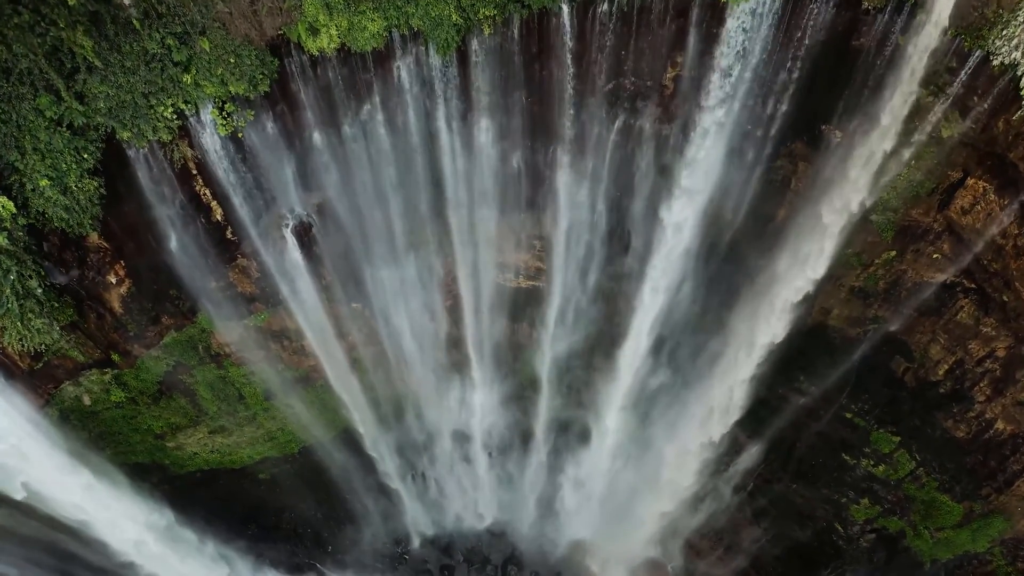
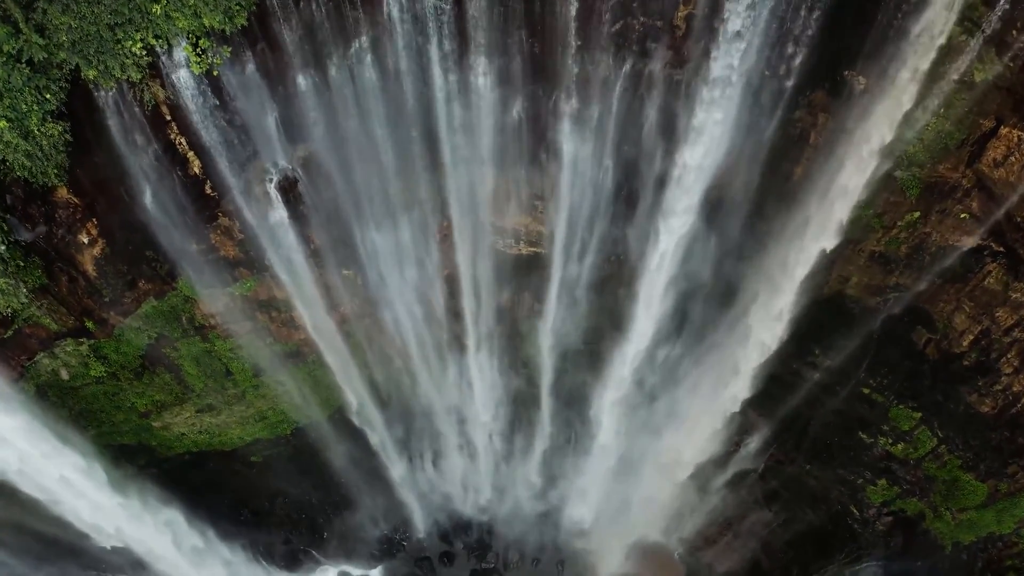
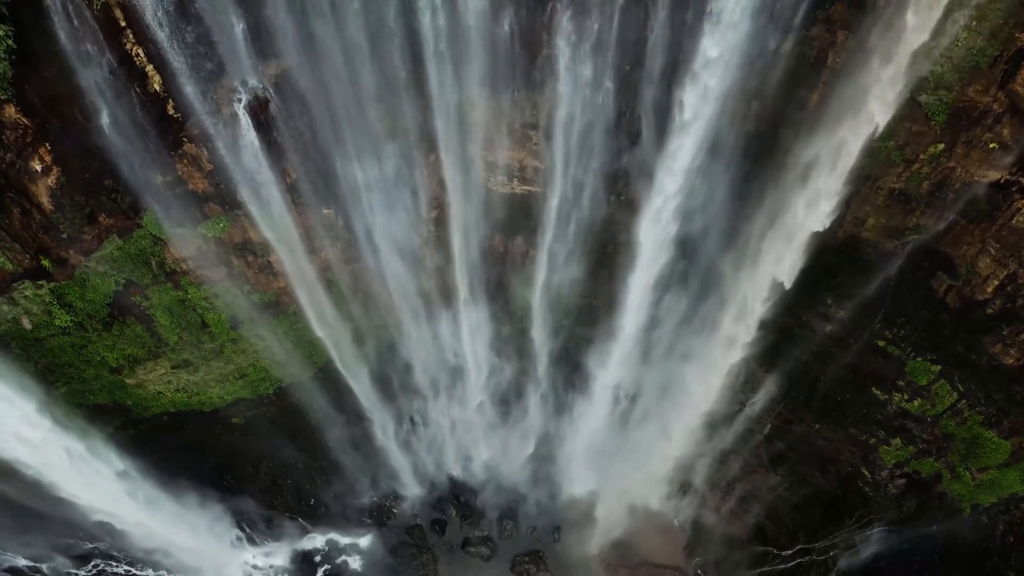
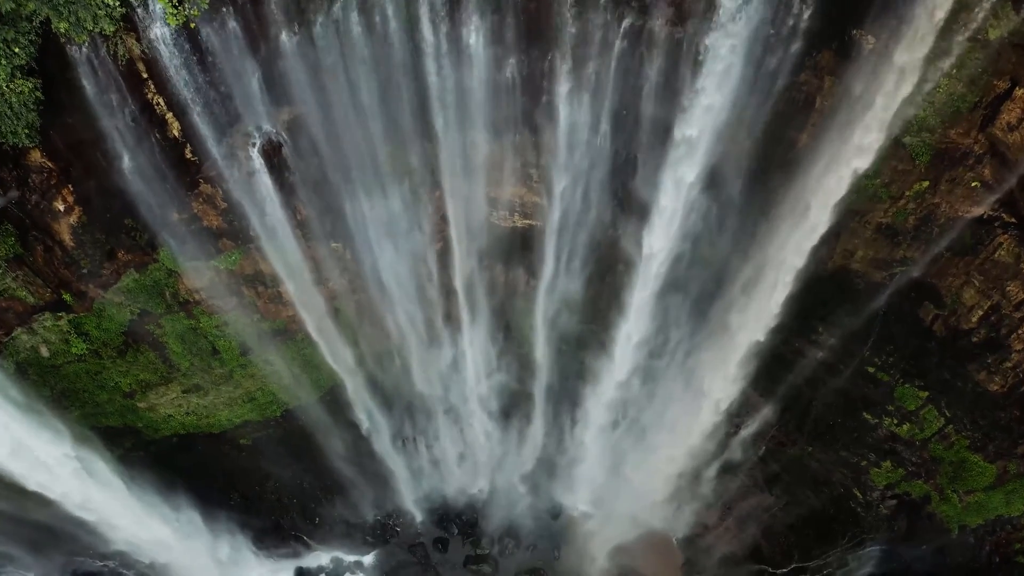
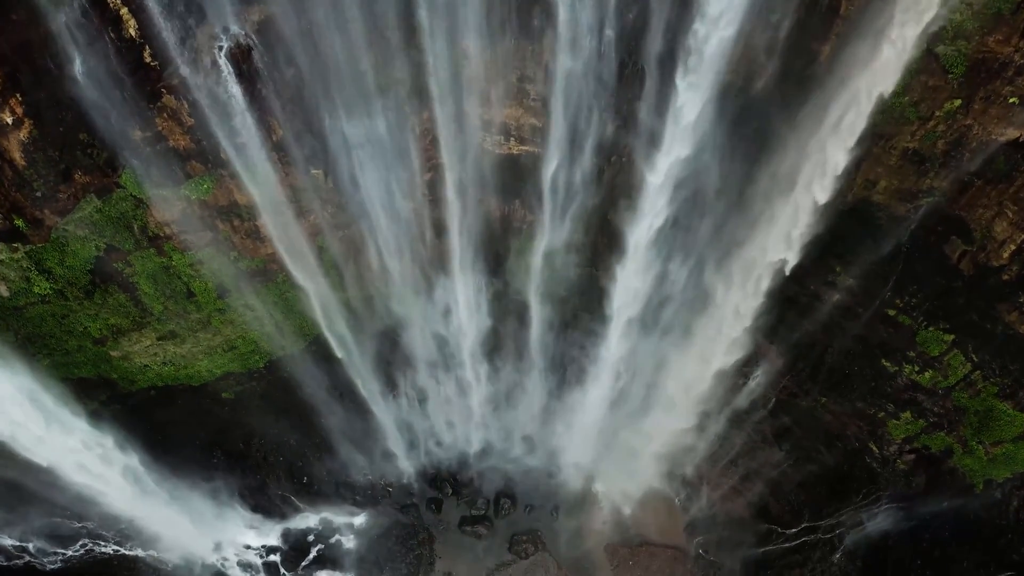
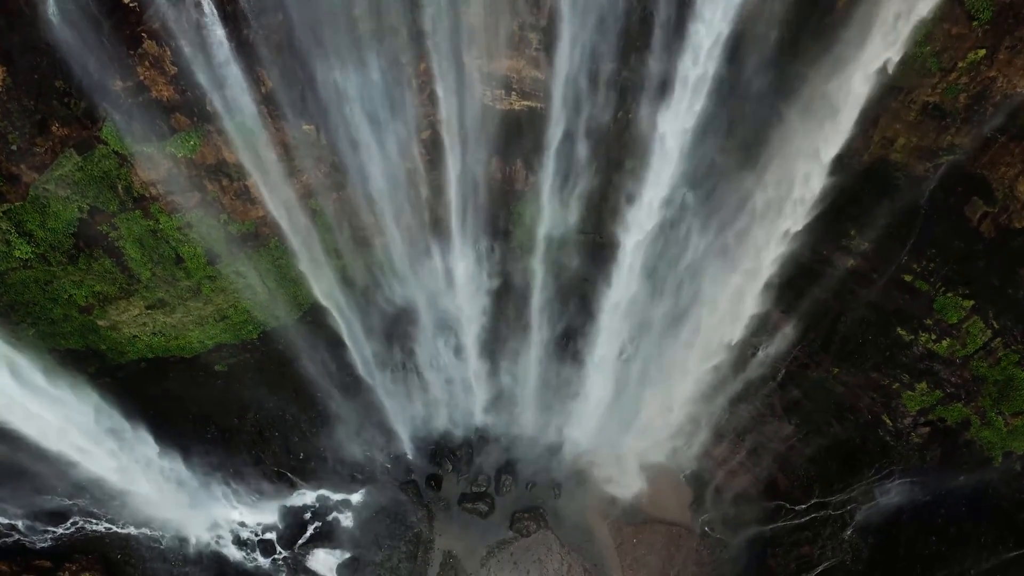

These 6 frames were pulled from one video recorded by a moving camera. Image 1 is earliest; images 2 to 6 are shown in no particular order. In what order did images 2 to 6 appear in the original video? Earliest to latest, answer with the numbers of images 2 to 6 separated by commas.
2, 4, 3, 5, 6
